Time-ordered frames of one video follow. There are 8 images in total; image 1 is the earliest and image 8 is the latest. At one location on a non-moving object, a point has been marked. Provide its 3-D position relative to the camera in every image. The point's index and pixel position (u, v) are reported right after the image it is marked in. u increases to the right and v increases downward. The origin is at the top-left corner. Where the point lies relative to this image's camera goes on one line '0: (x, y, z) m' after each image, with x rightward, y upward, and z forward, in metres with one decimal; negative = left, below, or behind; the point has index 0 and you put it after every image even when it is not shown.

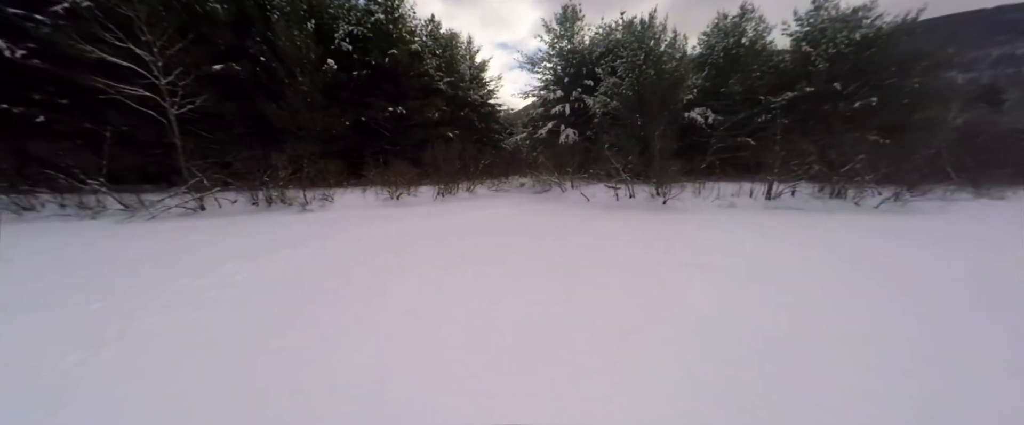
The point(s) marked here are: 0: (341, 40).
0: (-7.4, +7.5, +14.1) m
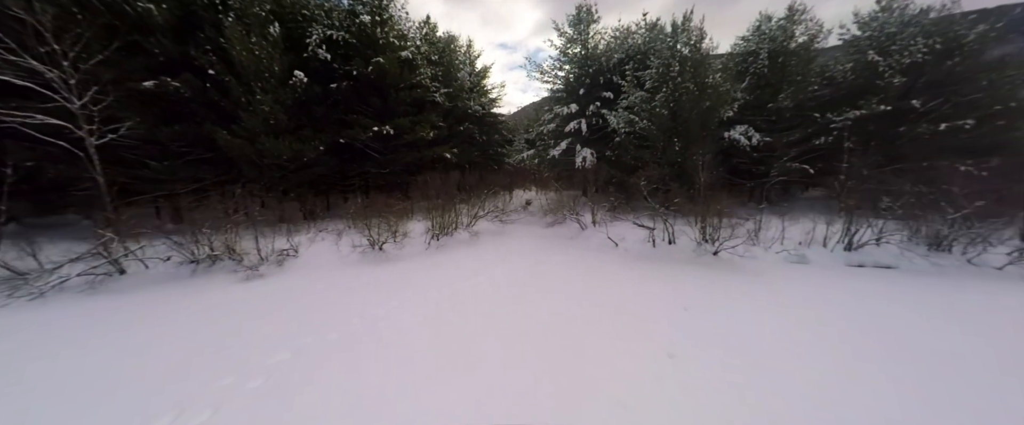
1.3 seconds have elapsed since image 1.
0: (-7.1, +6.0, +11.8) m
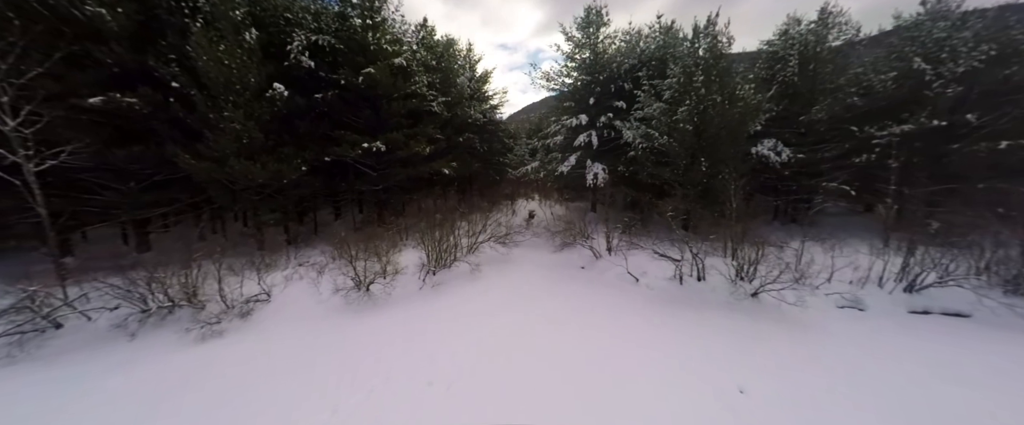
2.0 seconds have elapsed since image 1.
0: (-6.9, +5.2, +10.6) m
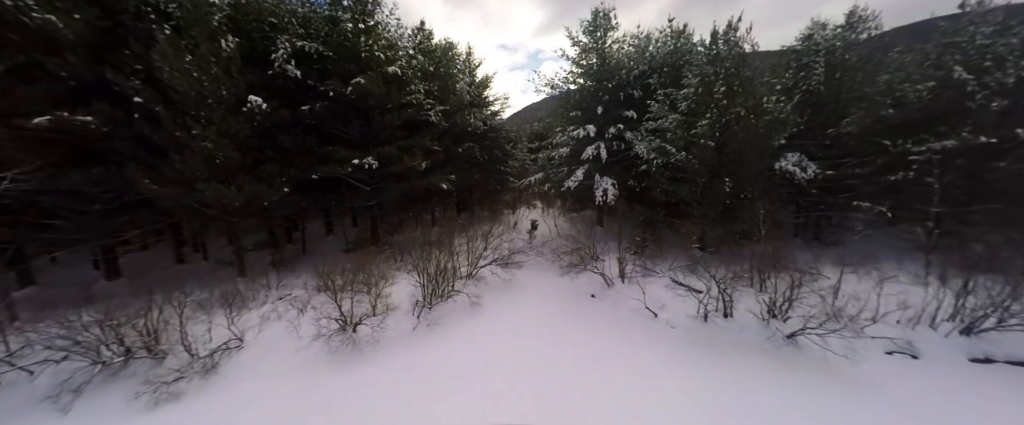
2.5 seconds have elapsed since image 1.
0: (-6.8, +4.5, +9.7) m
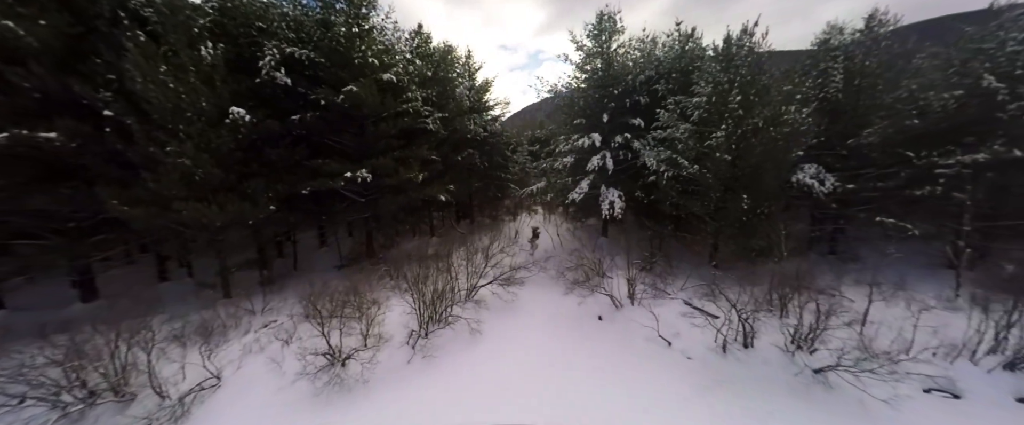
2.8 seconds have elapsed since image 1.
0: (-6.8, +4.0, +9.1) m
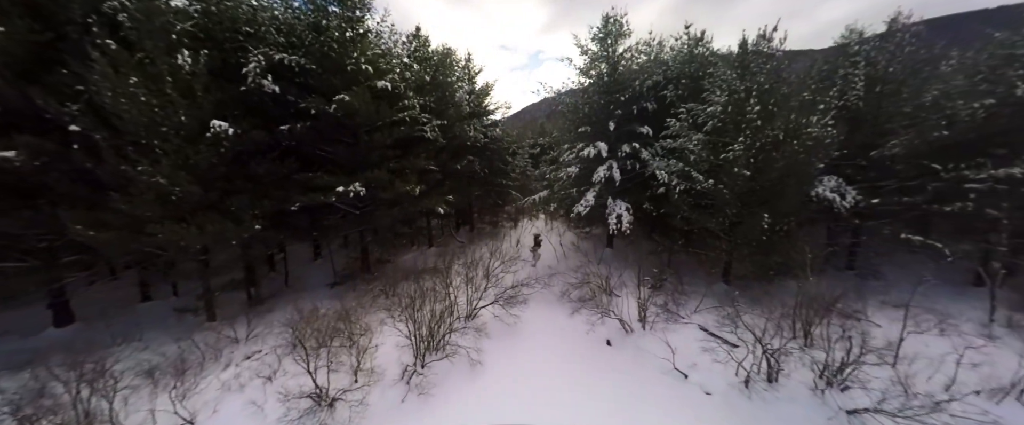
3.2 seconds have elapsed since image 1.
0: (-6.7, +3.6, +8.5) m
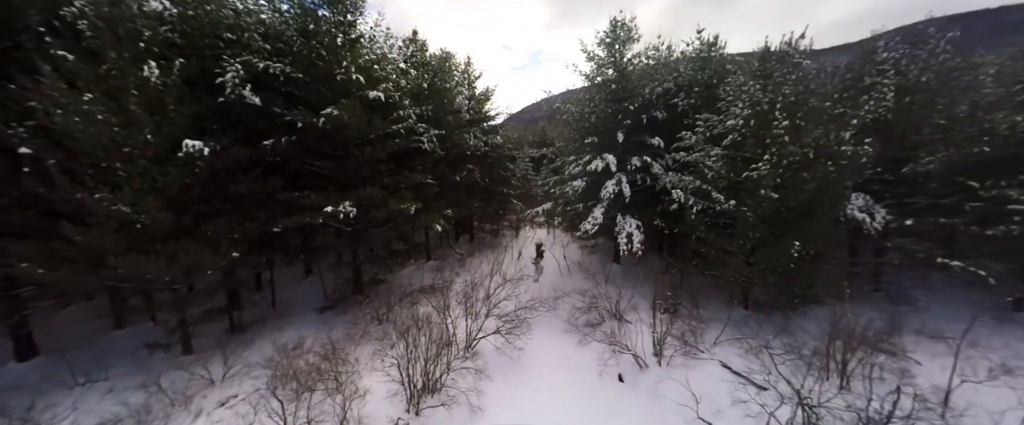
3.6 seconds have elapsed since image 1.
0: (-6.6, +3.0, +7.8) m
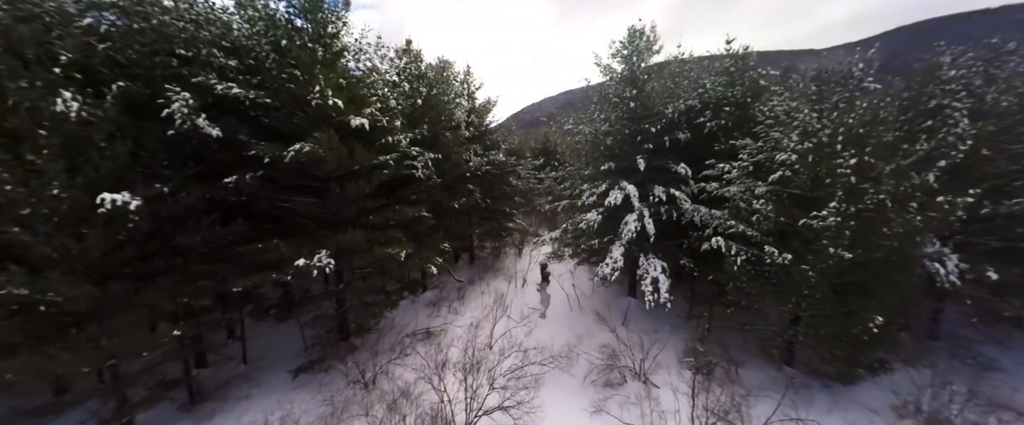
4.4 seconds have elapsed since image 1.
0: (-6.4, +1.8, +6.5) m
